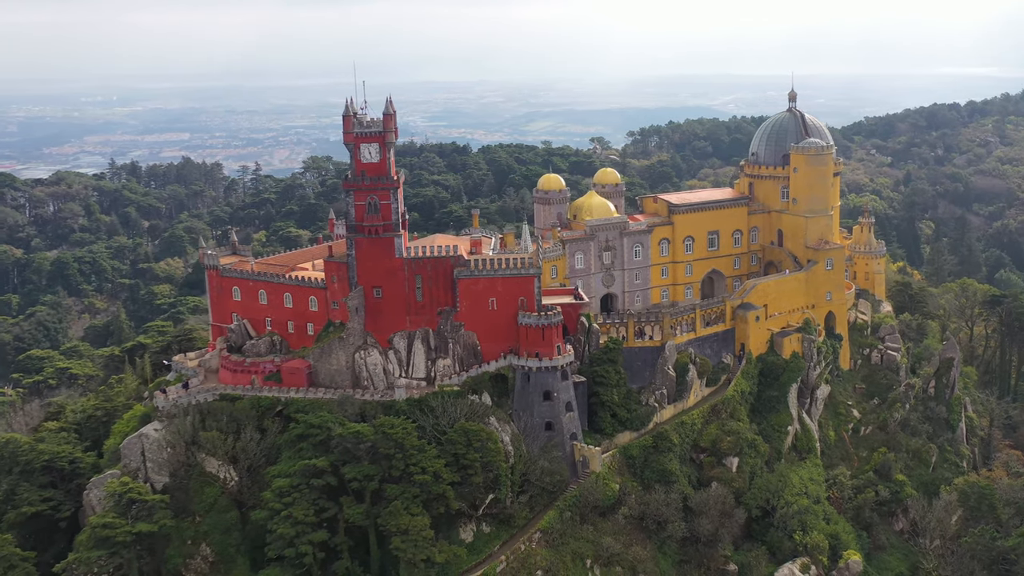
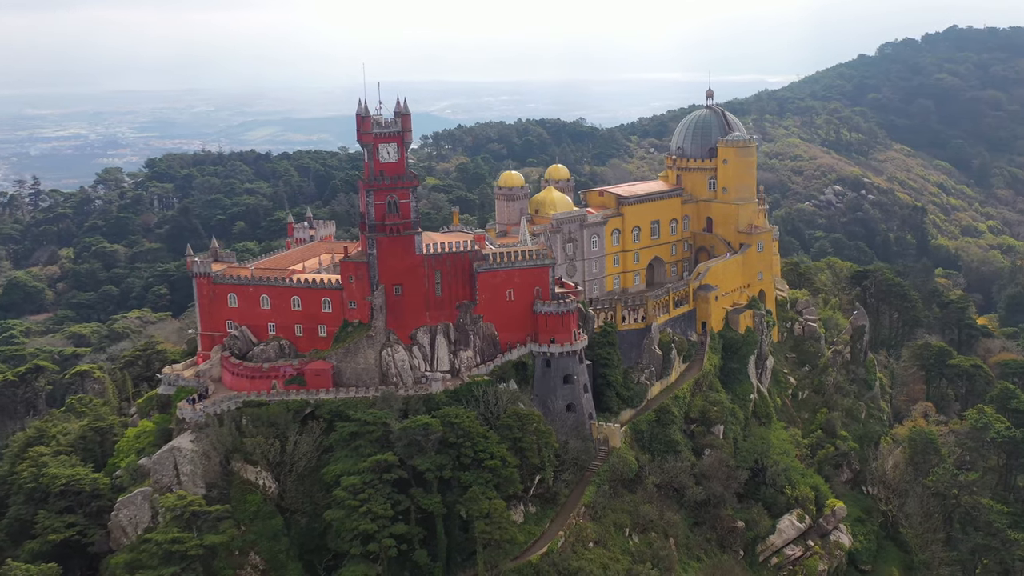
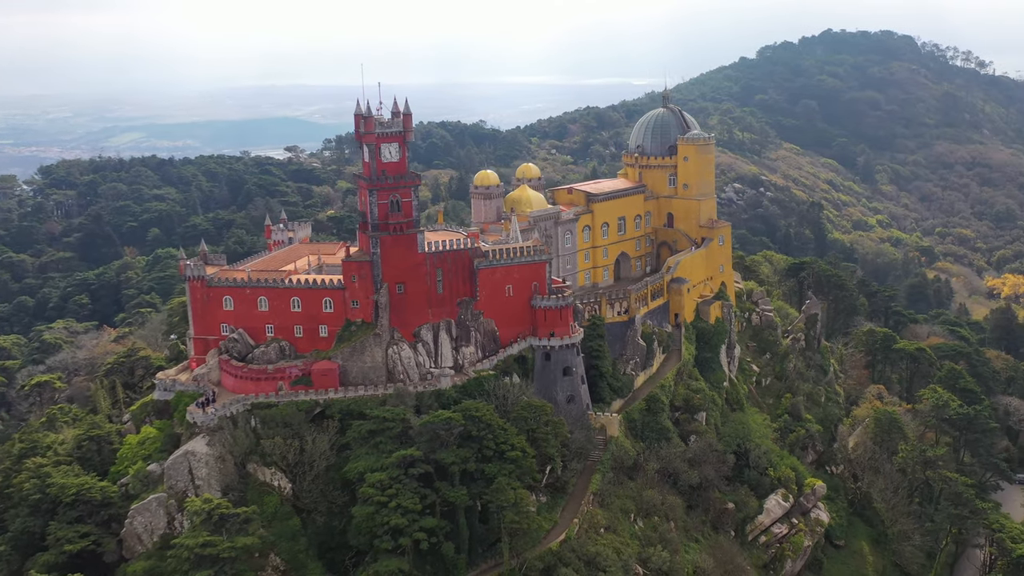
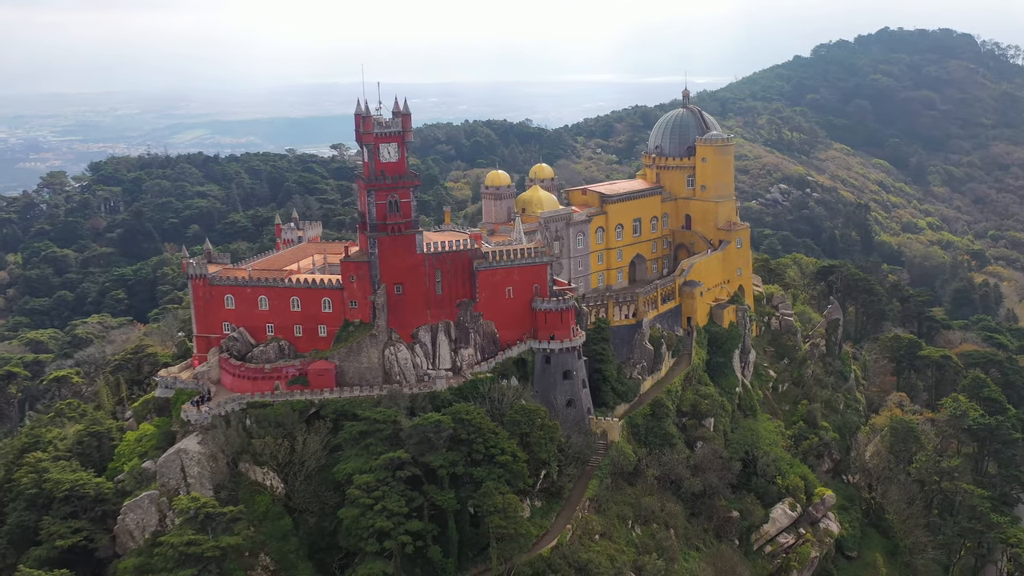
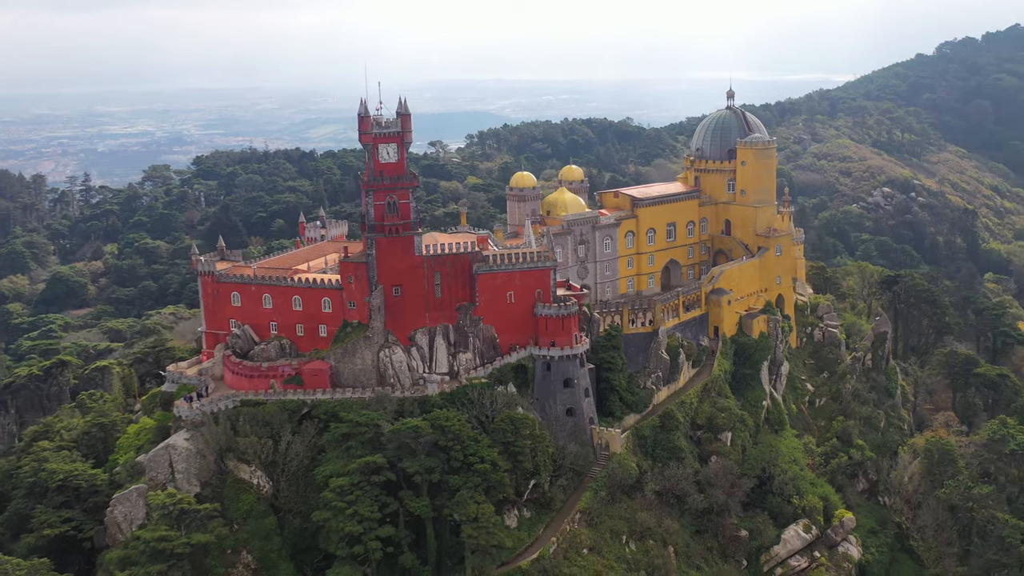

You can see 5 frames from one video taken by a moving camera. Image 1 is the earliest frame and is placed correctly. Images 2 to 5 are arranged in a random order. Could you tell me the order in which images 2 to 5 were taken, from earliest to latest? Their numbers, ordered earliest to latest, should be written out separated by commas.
5, 2, 4, 3
